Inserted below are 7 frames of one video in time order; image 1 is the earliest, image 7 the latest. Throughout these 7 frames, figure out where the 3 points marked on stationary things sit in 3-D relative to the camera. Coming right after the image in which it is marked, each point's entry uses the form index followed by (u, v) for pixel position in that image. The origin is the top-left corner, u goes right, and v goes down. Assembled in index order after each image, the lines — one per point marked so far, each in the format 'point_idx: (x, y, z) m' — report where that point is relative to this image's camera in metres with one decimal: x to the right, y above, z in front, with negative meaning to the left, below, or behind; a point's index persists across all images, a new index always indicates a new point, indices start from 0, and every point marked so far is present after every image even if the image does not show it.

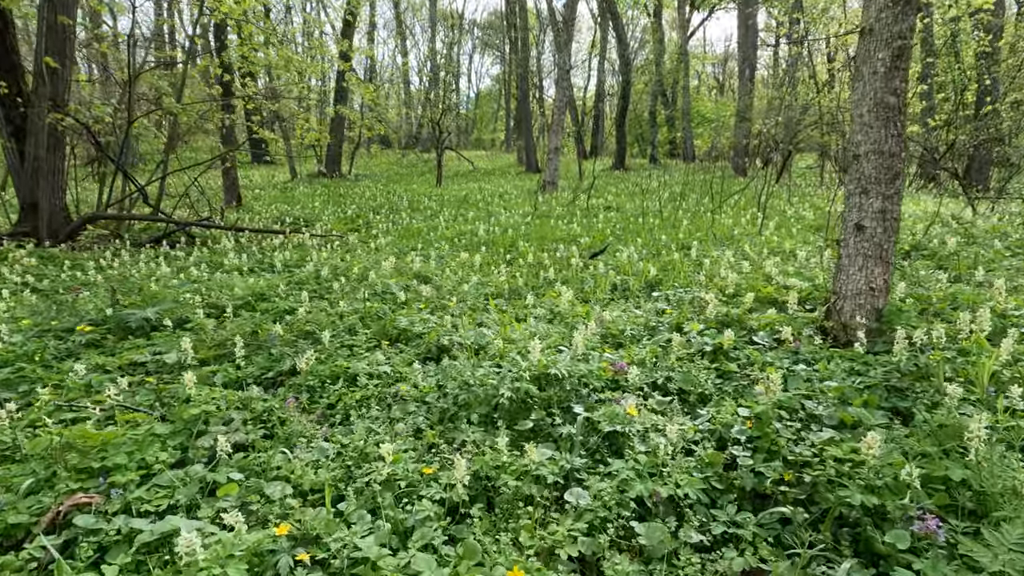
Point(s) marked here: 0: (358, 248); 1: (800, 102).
0: (-2.1, +0.5, +7.7) m
1: (+7.2, +4.7, +13.9) m
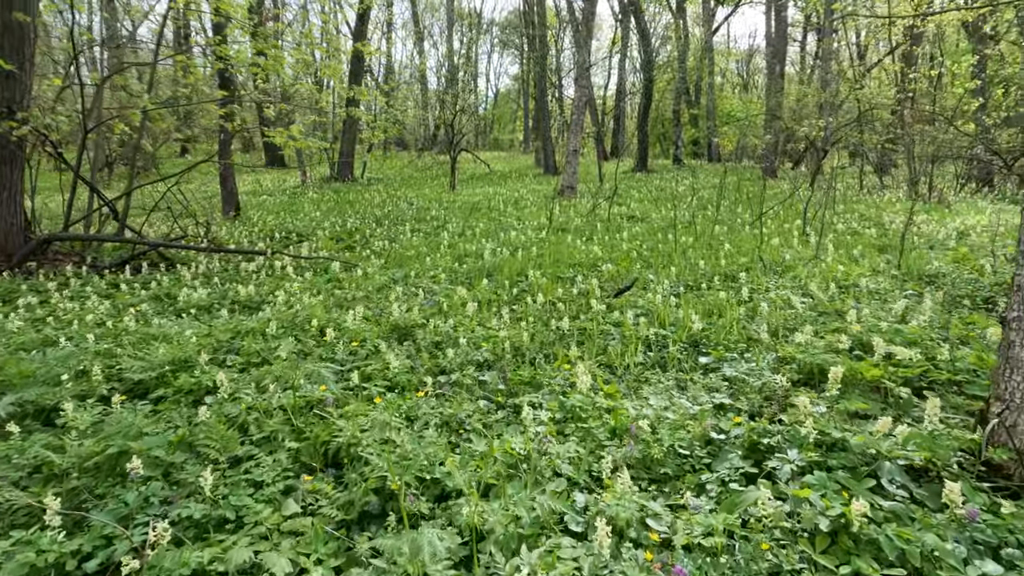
0: (-2.0, +0.1, +6.6) m
1: (+7.5, +4.2, +12.4) m
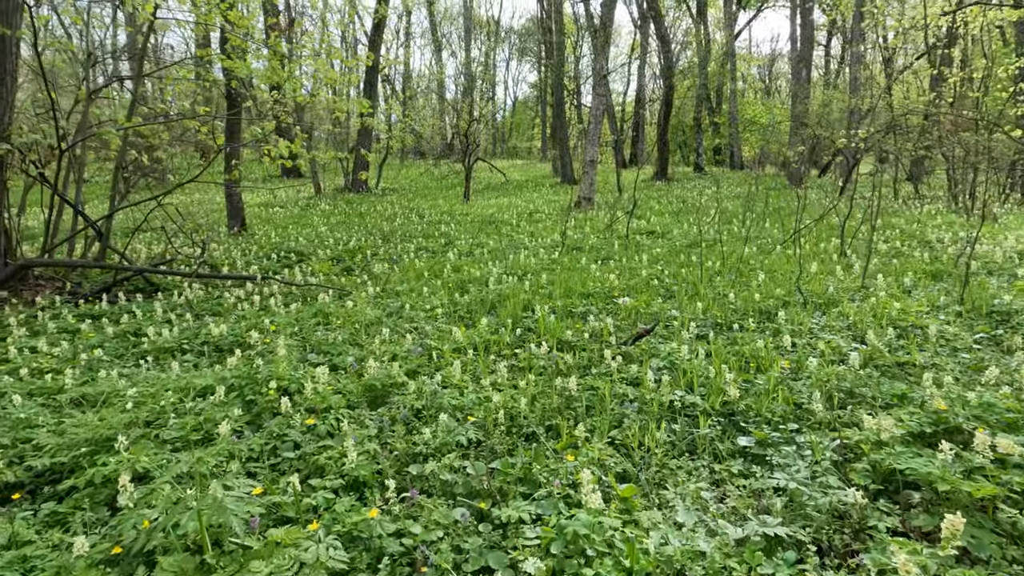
0: (-2.0, -0.3, +5.9) m
1: (+7.8, +3.8, +11.5) m
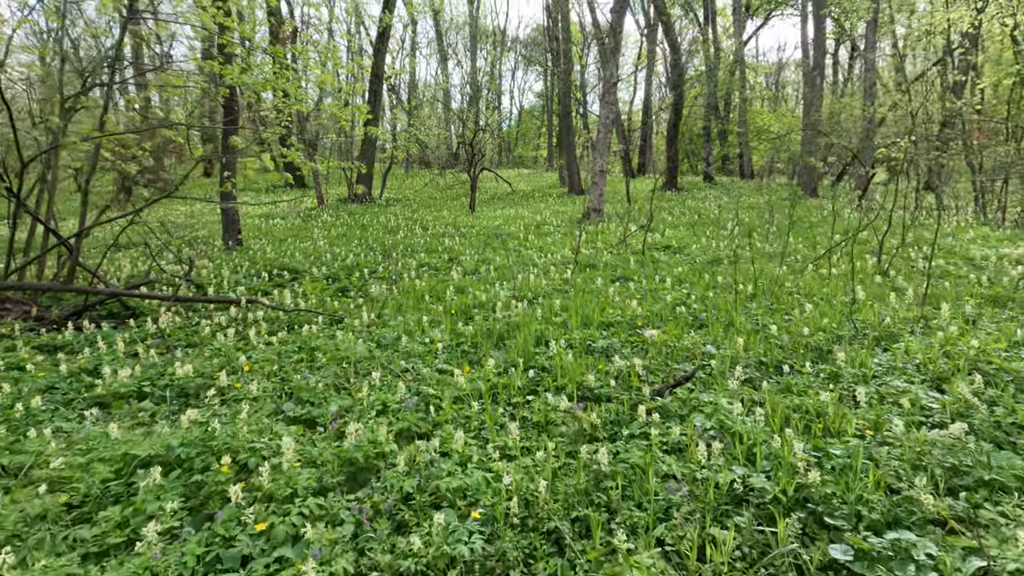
0: (-1.9, -0.6, +5.2) m
1: (+7.9, +3.4, +10.8) m
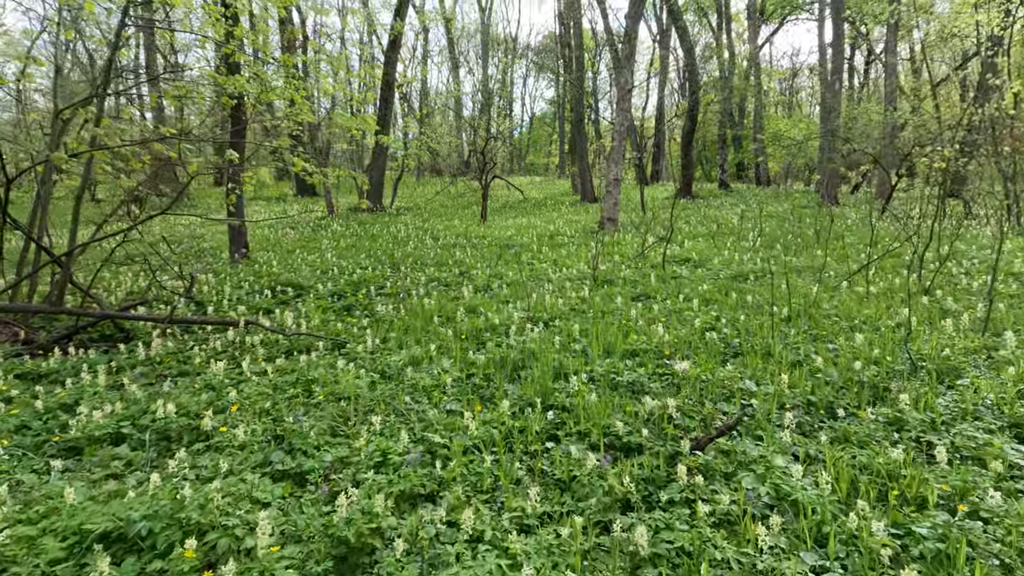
0: (-1.7, -0.8, +4.8) m
1: (+8.2, +3.1, +10.2) m
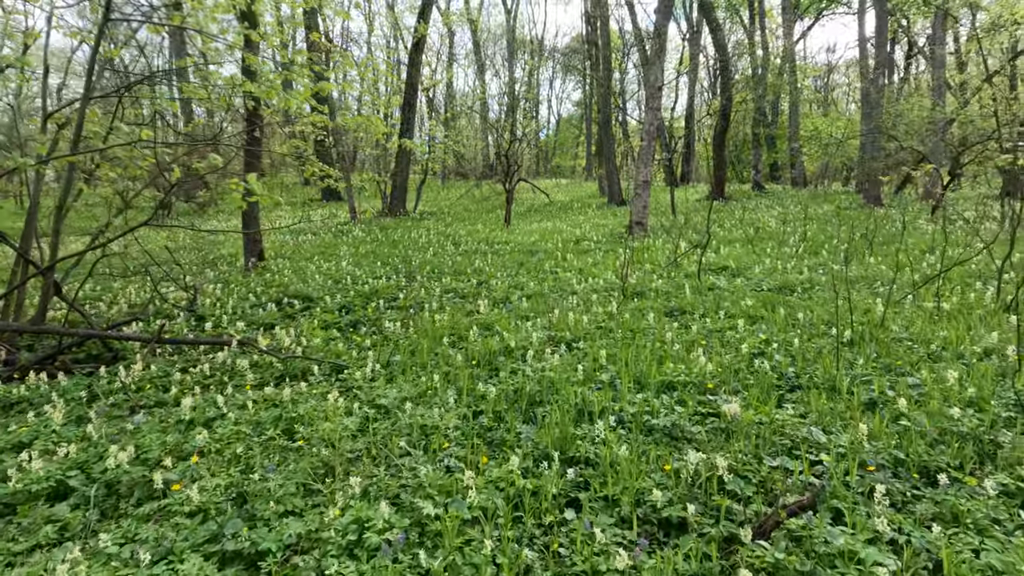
0: (-1.6, -1.0, +4.1) m
1: (+8.5, +2.9, +9.1) m
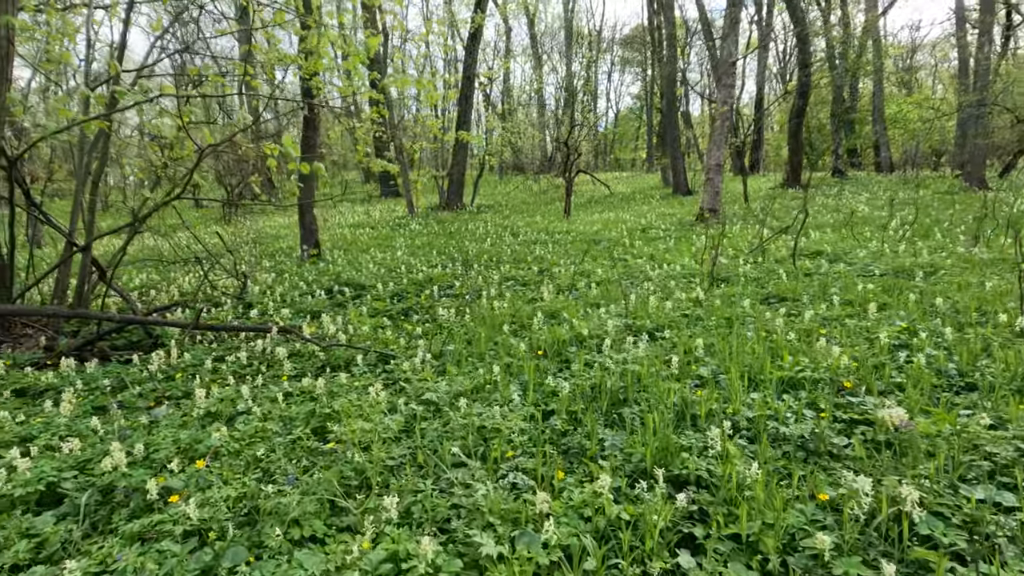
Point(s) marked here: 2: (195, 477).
0: (-1.1, -0.8, +3.5) m
1: (+9.5, +3.1, +7.3) m
2: (-1.6, -1.0, +2.8) m
